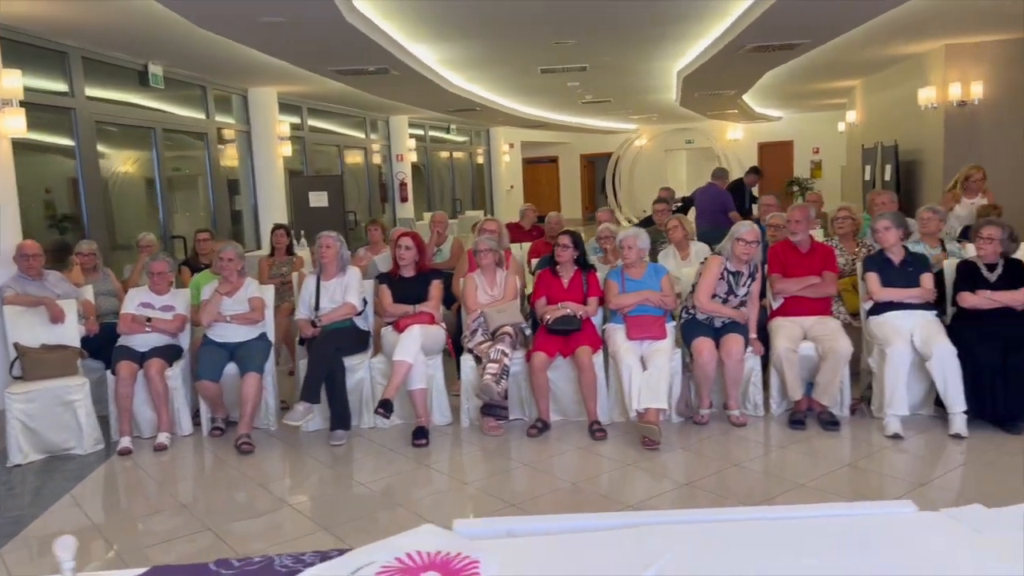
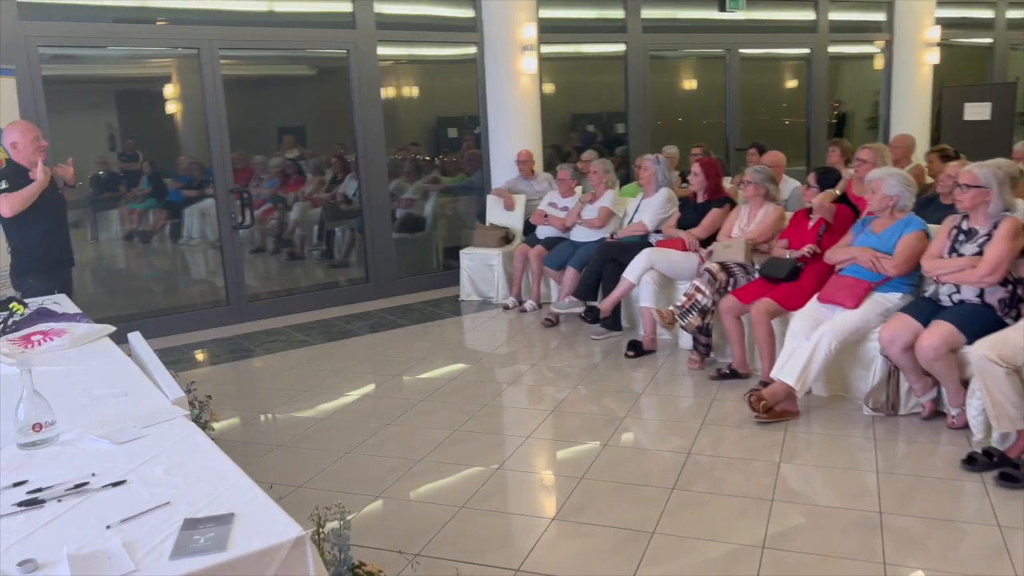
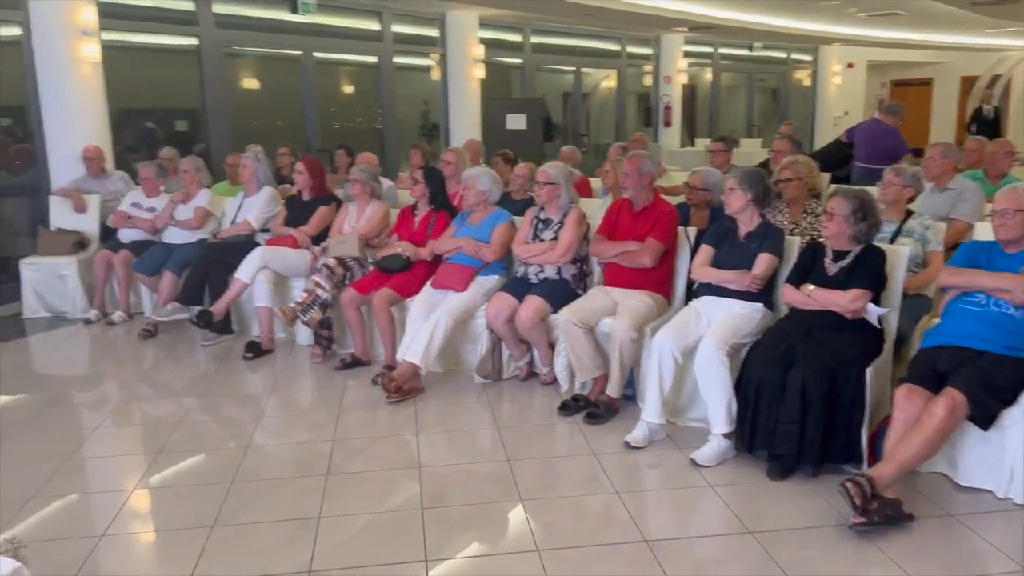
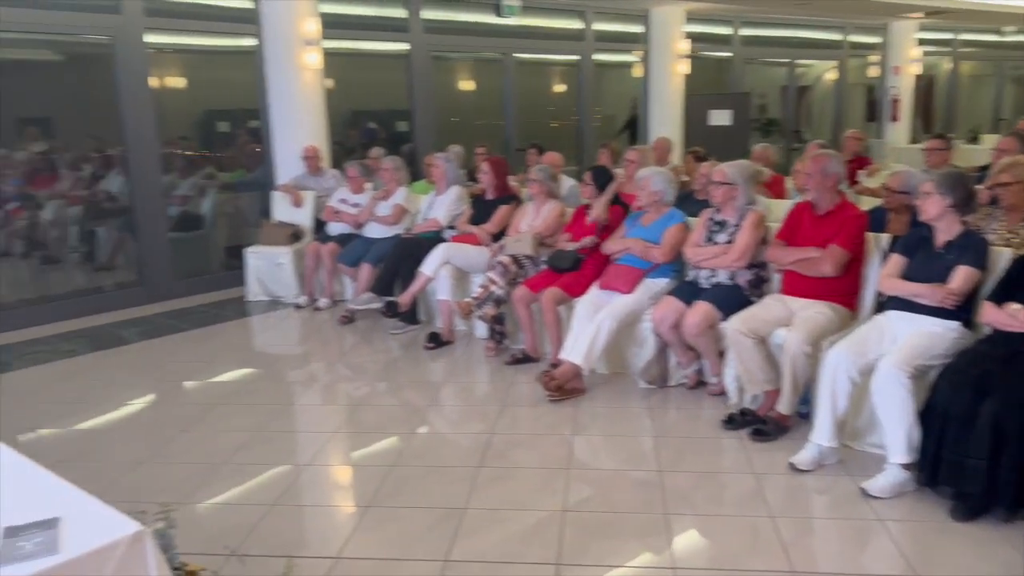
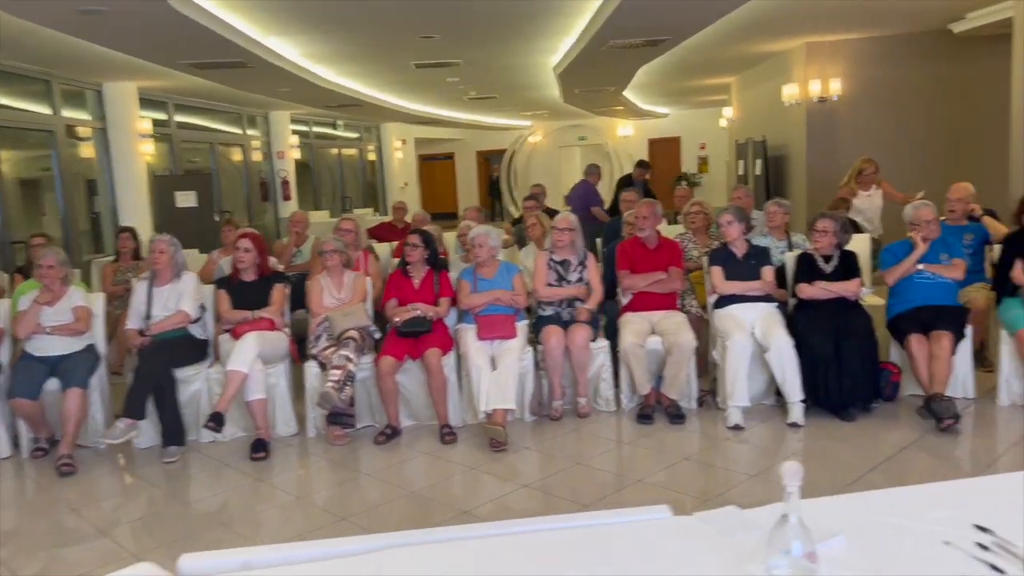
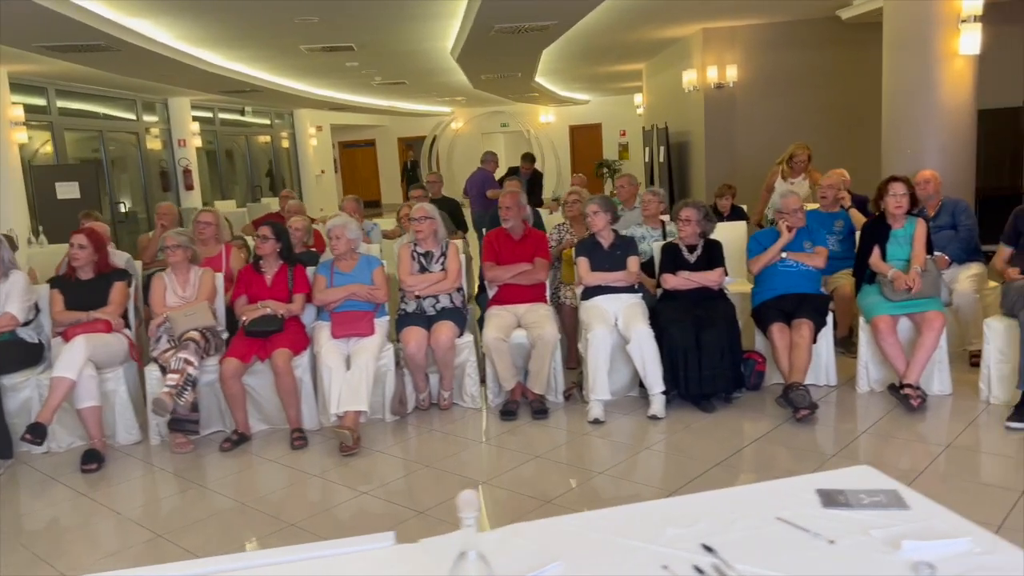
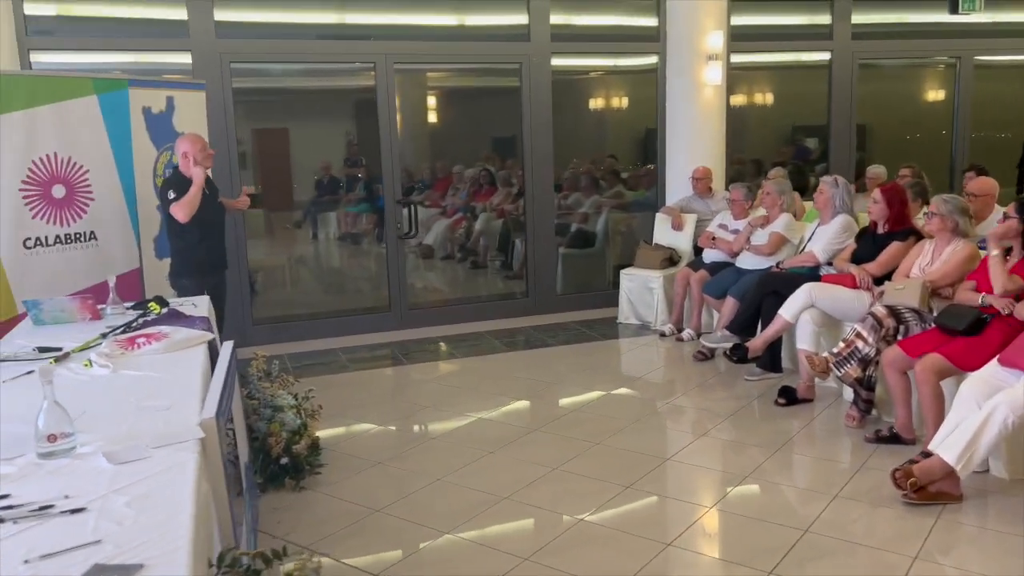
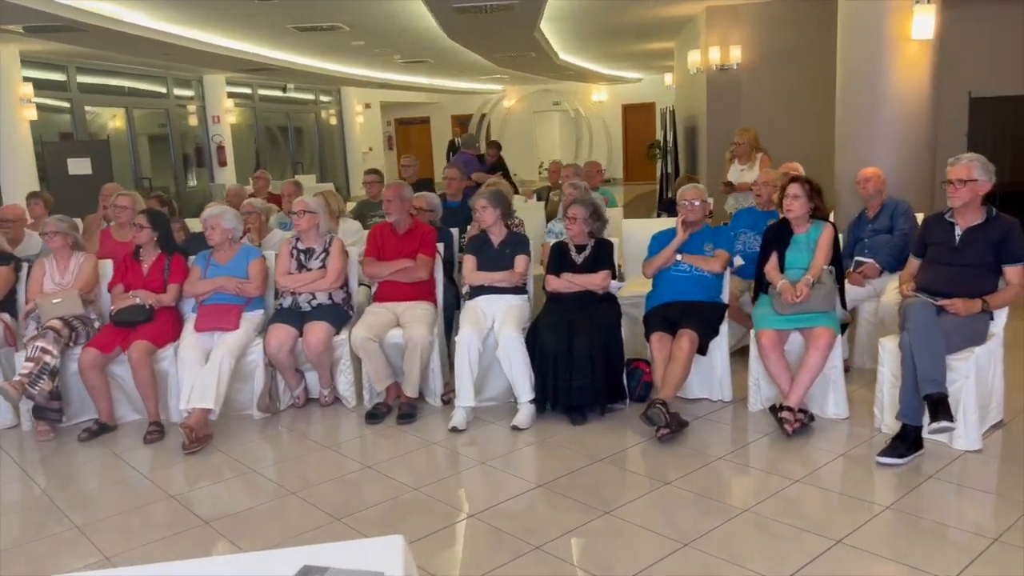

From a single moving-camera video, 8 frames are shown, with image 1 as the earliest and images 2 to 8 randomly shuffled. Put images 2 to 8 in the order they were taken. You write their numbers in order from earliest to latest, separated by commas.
5, 6, 8, 3, 4, 2, 7
